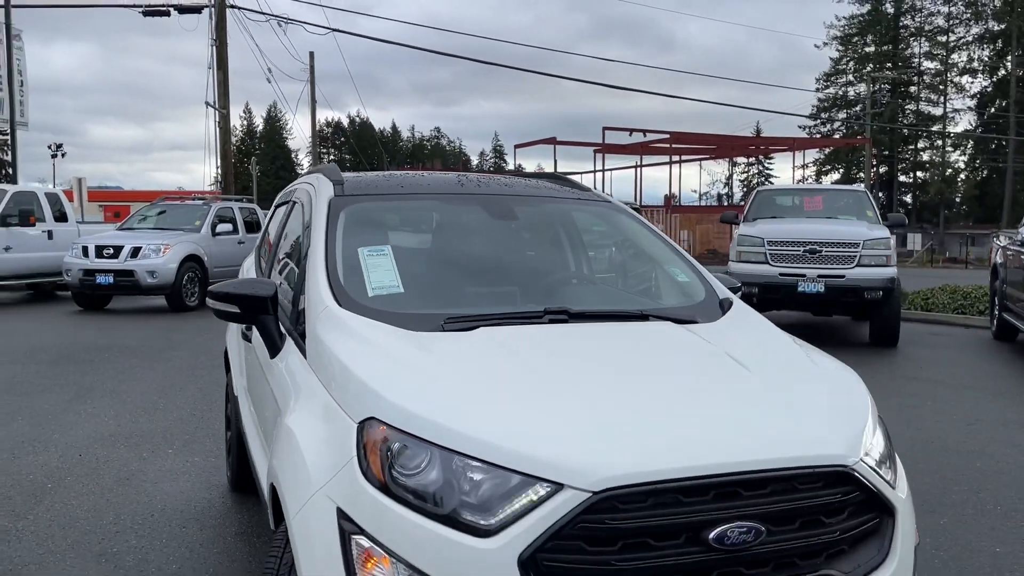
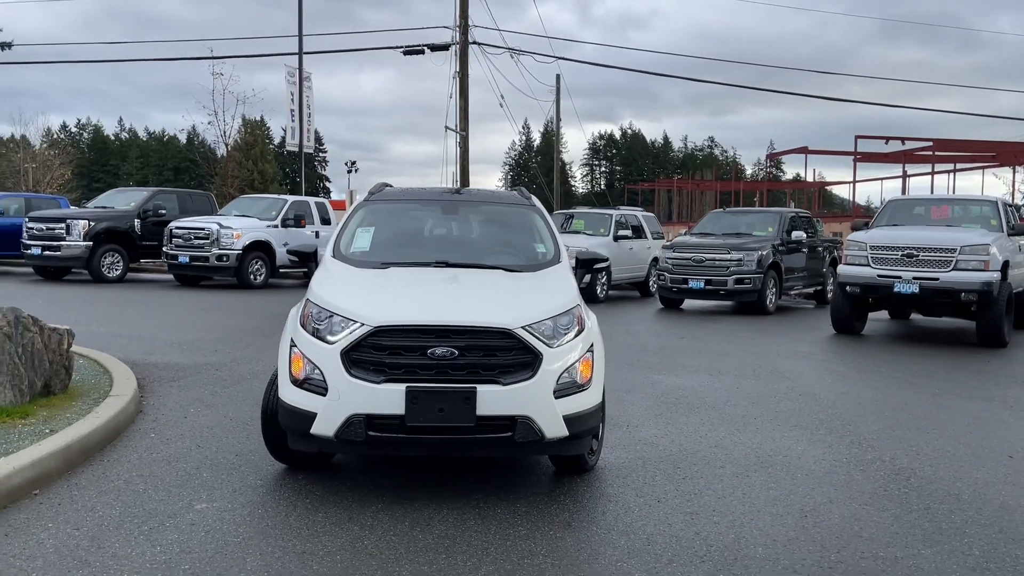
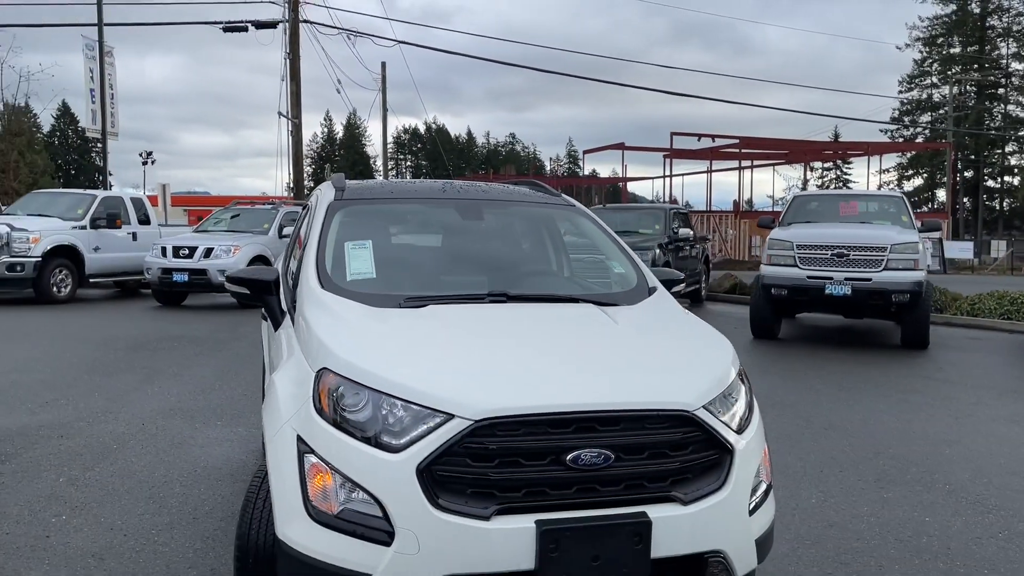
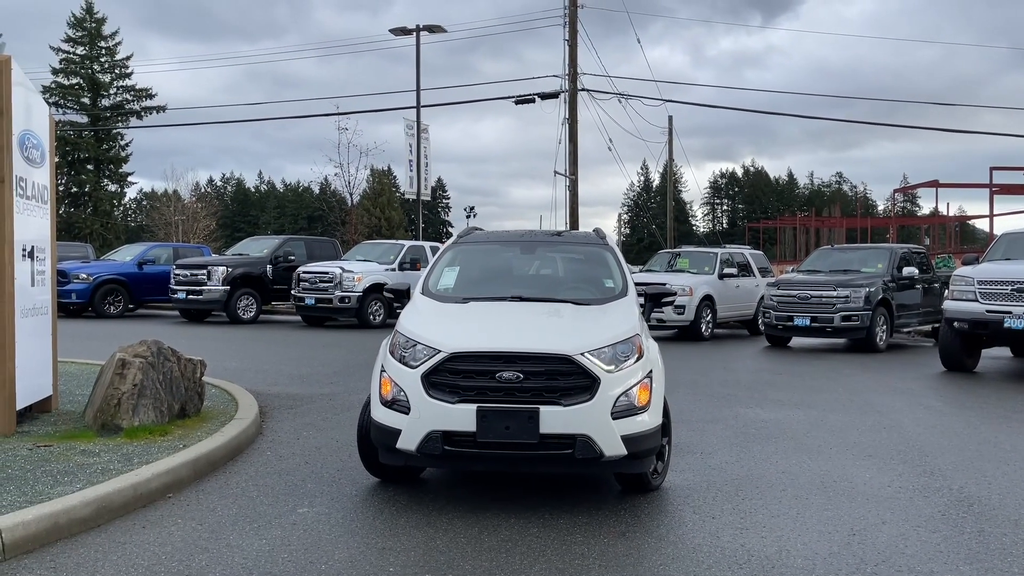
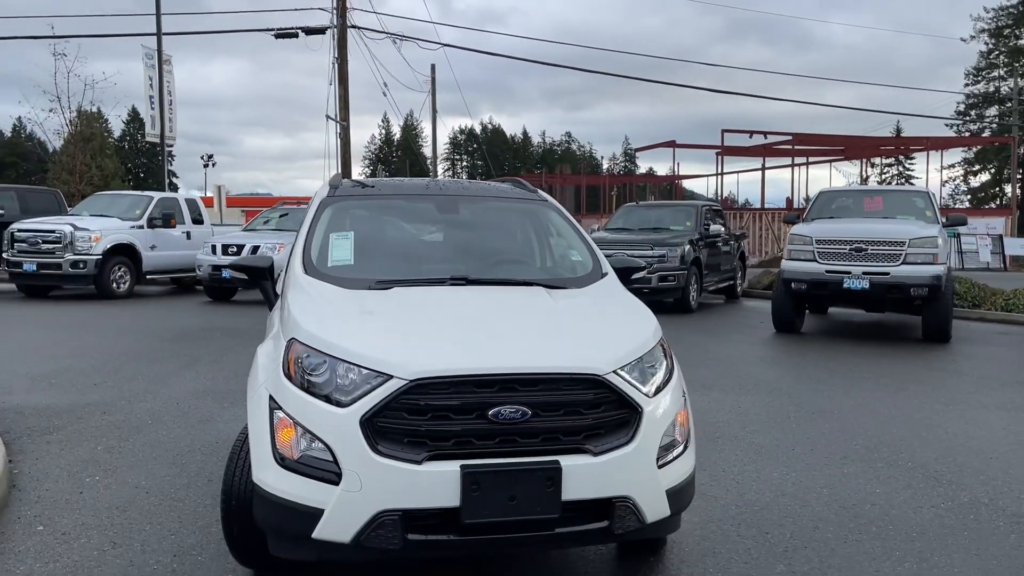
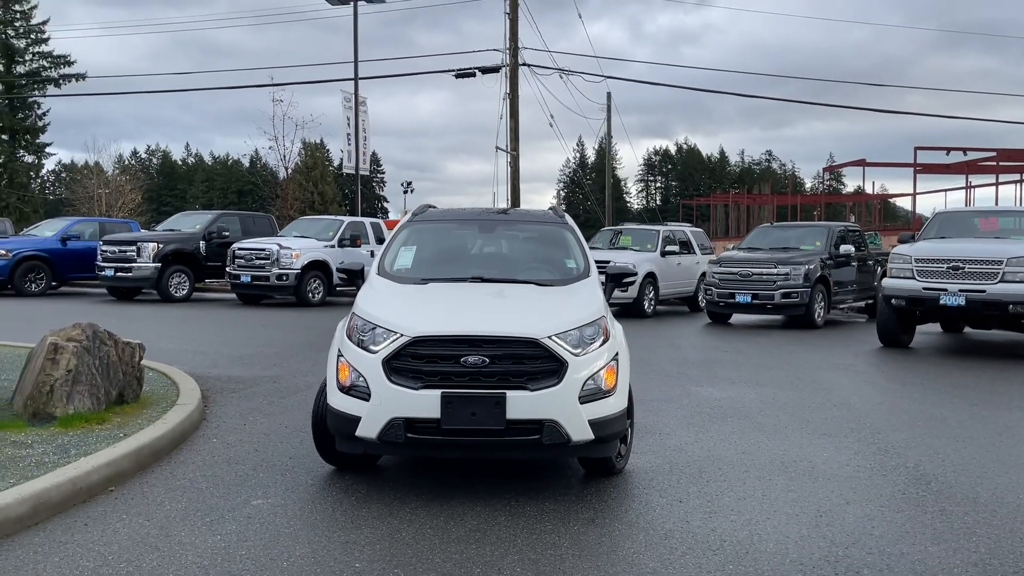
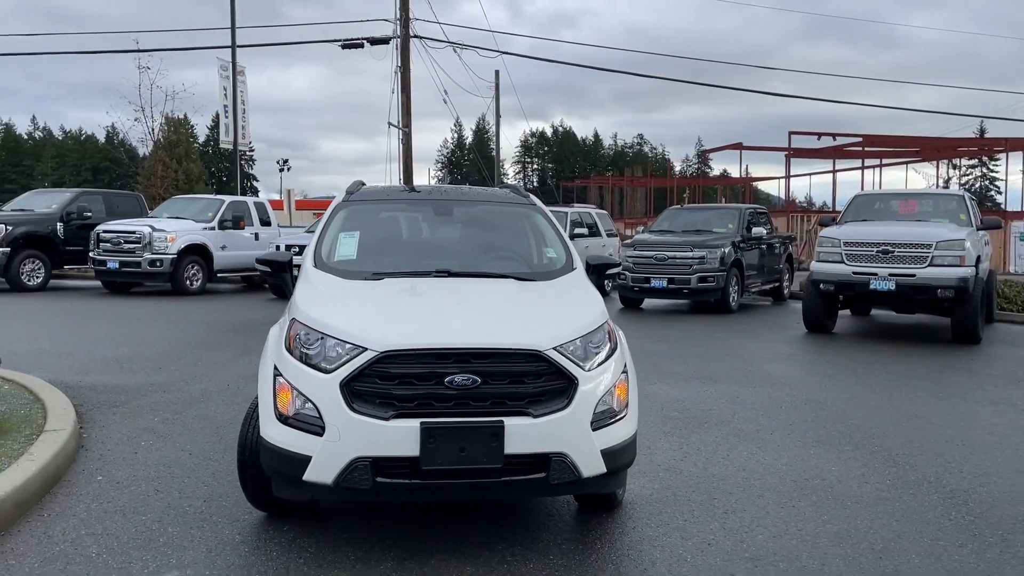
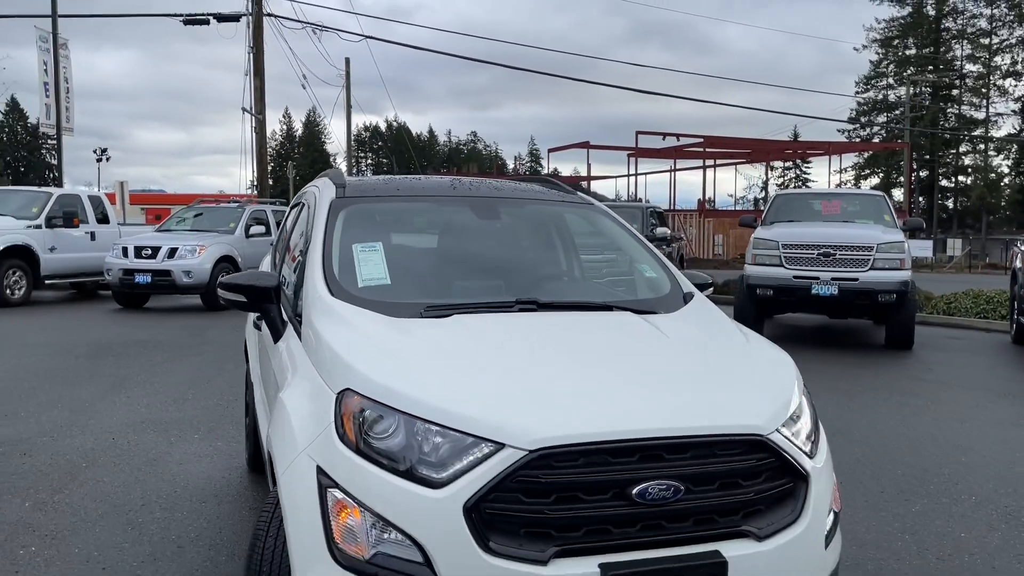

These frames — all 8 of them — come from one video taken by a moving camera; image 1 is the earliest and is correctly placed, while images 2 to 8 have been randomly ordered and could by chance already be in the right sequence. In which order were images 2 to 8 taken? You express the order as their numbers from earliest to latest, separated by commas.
8, 3, 5, 7, 2, 6, 4
